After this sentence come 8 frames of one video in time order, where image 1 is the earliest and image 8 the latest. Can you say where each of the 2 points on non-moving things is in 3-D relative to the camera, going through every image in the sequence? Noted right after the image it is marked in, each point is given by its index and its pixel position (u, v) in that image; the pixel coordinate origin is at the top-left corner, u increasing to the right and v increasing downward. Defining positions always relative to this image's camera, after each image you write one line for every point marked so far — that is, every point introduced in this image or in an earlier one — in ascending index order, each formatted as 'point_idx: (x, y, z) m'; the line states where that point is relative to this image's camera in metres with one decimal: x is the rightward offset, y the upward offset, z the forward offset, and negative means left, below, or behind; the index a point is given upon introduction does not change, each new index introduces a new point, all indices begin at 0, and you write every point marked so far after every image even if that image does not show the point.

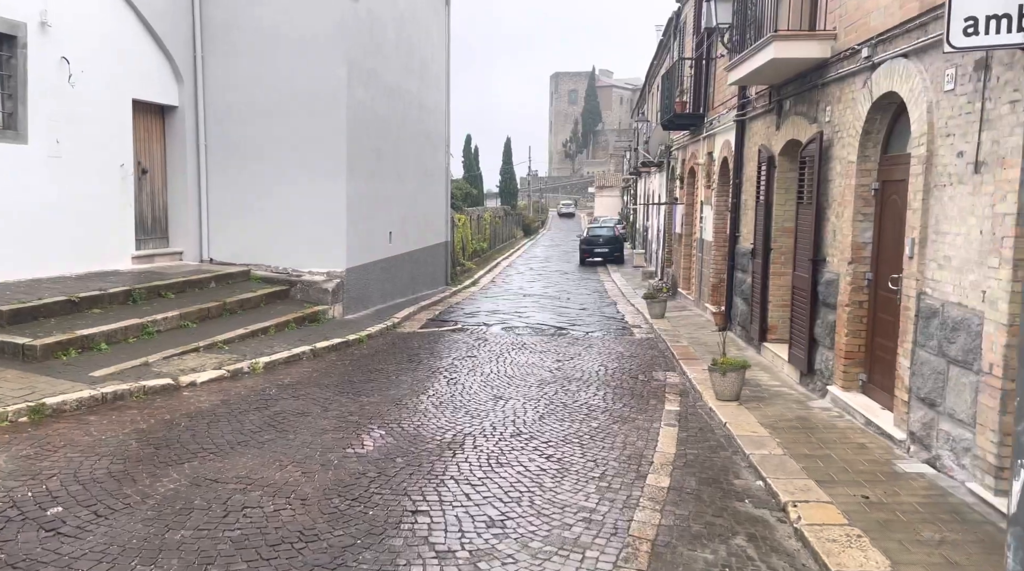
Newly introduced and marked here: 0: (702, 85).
0: (+3.4, +3.6, +15.2) m
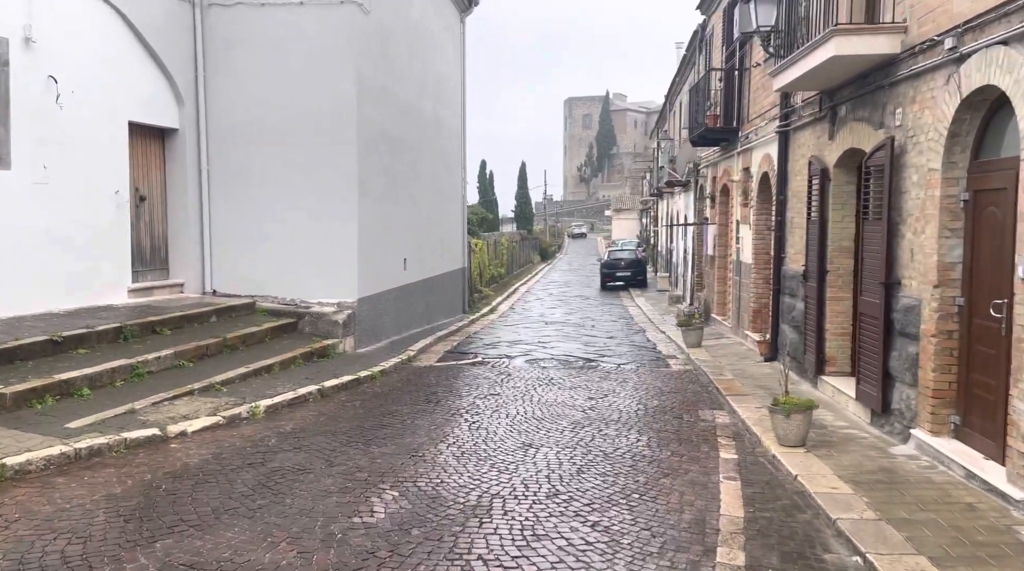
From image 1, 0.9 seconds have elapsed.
0: (+3.8, +3.2, +14.2) m
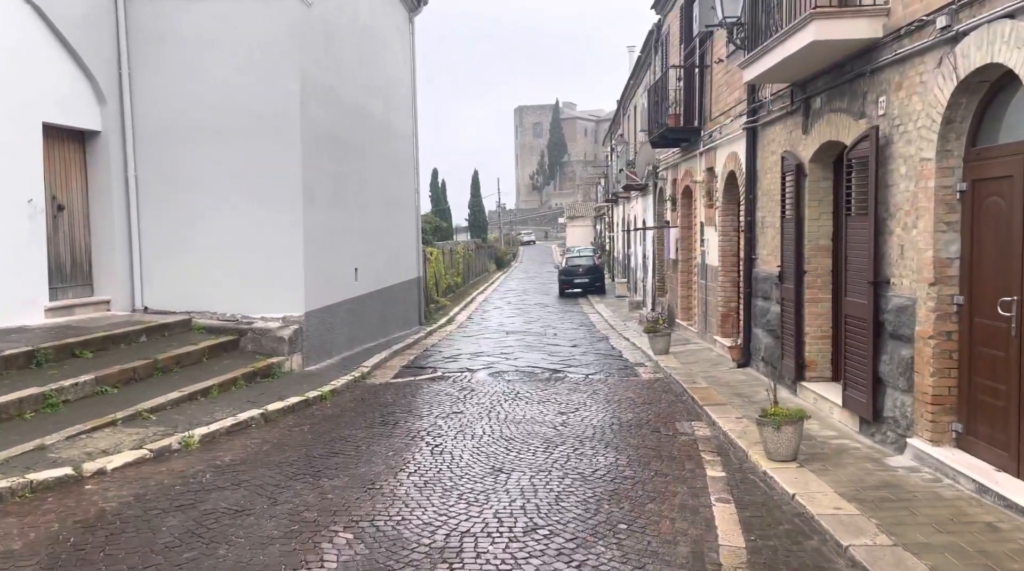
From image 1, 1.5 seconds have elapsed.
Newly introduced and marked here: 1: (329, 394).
0: (+3.0, +3.2, +13.8) m
1: (-2.0, -1.2, +9.1) m
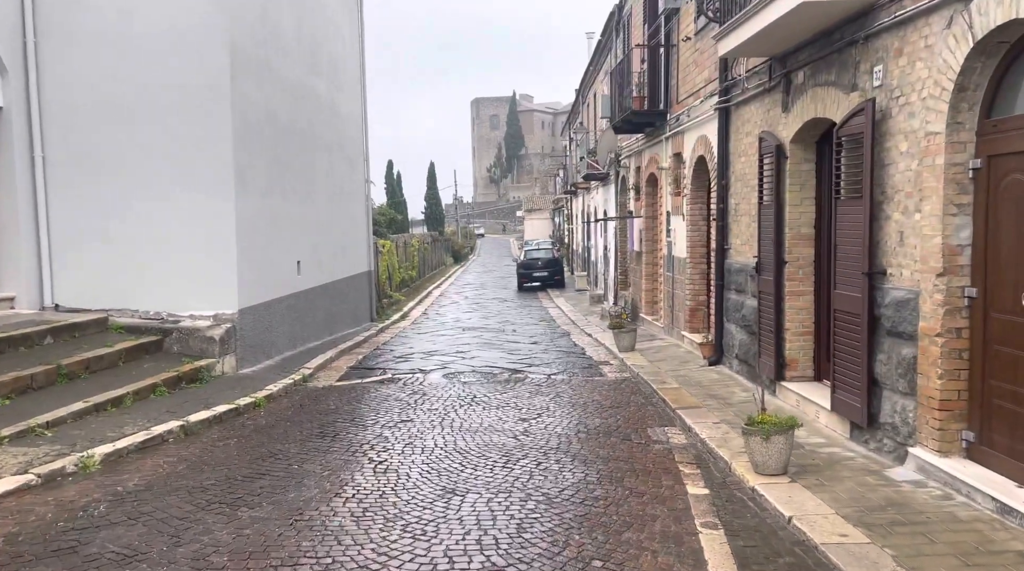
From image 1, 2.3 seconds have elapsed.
0: (+2.3, +3.3, +13.1) m
1: (-2.4, -1.1, +8.2) m
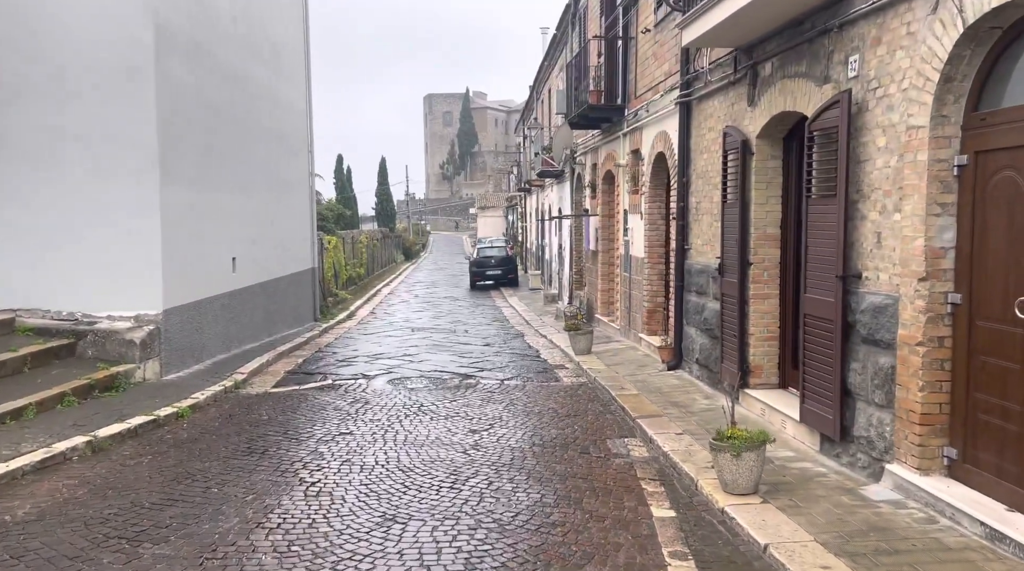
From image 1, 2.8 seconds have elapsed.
0: (+1.6, +3.3, +12.7) m
1: (-2.9, -1.1, +7.5) m
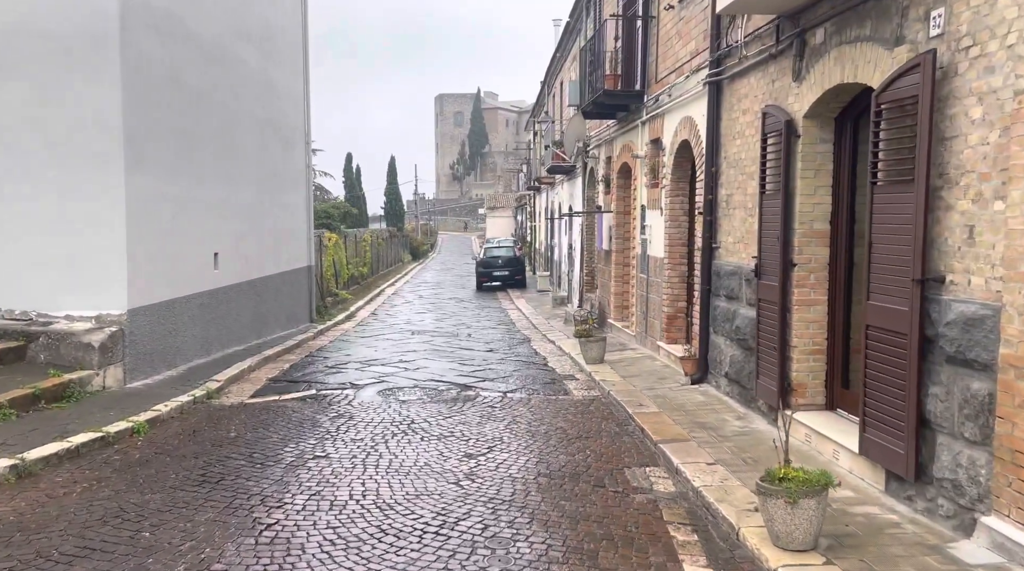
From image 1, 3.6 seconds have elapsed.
0: (+1.7, +3.2, +11.6) m
1: (-2.9, -1.1, +6.5) m
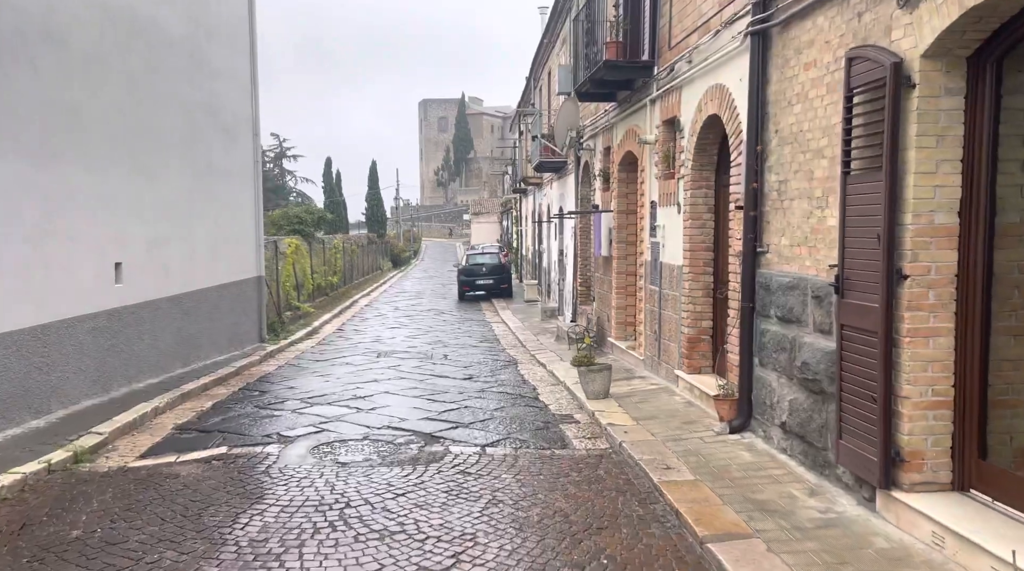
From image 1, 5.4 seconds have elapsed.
0: (+1.5, +3.1, +9.5) m
1: (-3.0, -1.2, +4.3) m
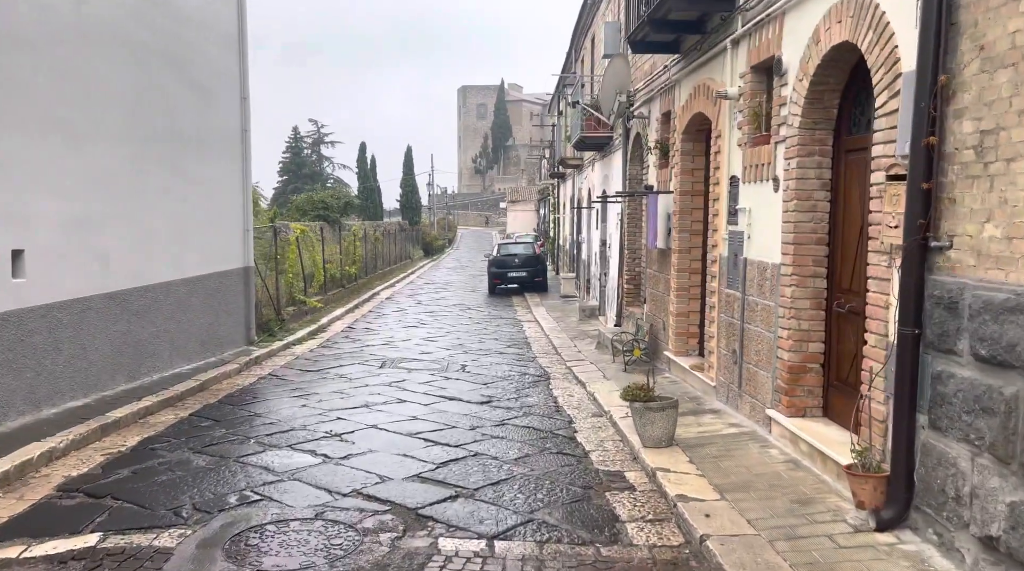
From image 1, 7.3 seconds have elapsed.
0: (+1.8, +3.0, +7.1) m
1: (-3.0, -1.3, +2.2) m
